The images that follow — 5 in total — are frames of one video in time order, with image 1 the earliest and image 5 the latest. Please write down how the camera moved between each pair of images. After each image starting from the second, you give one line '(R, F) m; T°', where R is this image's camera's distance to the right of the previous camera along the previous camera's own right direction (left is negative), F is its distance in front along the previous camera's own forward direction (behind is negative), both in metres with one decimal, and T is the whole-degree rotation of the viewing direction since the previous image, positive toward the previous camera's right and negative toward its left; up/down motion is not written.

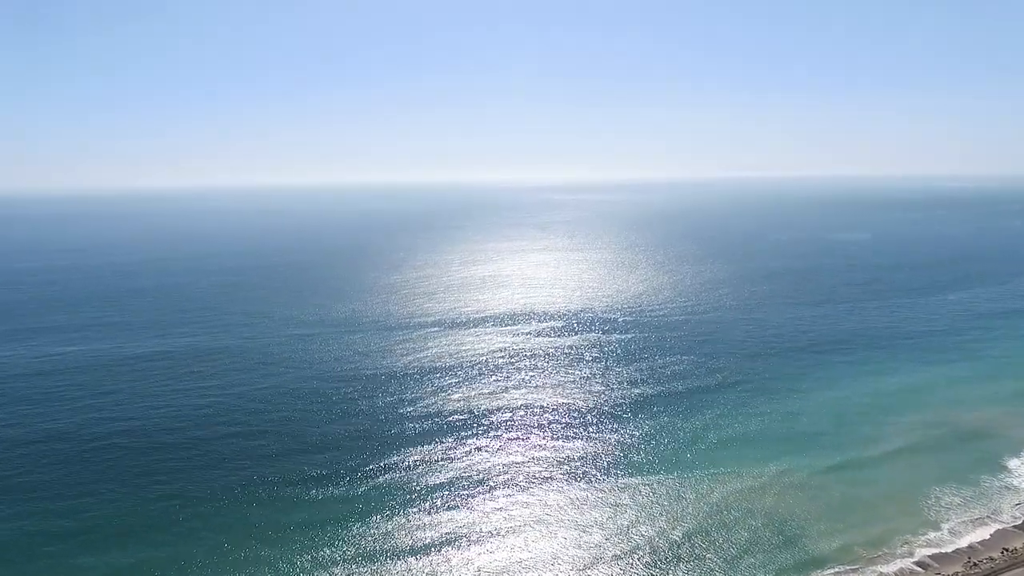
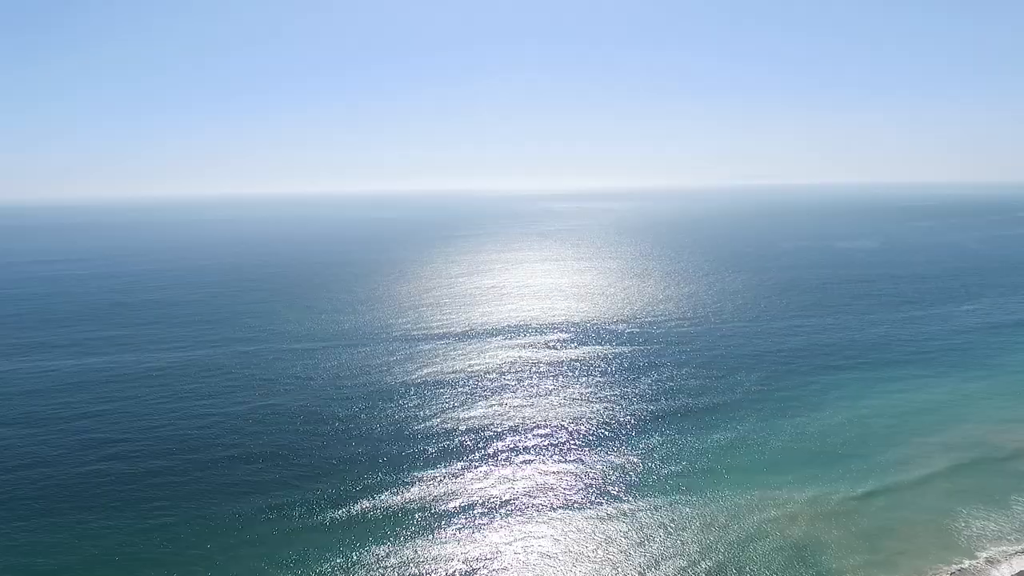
(-0.6, +2.0) m; 0°
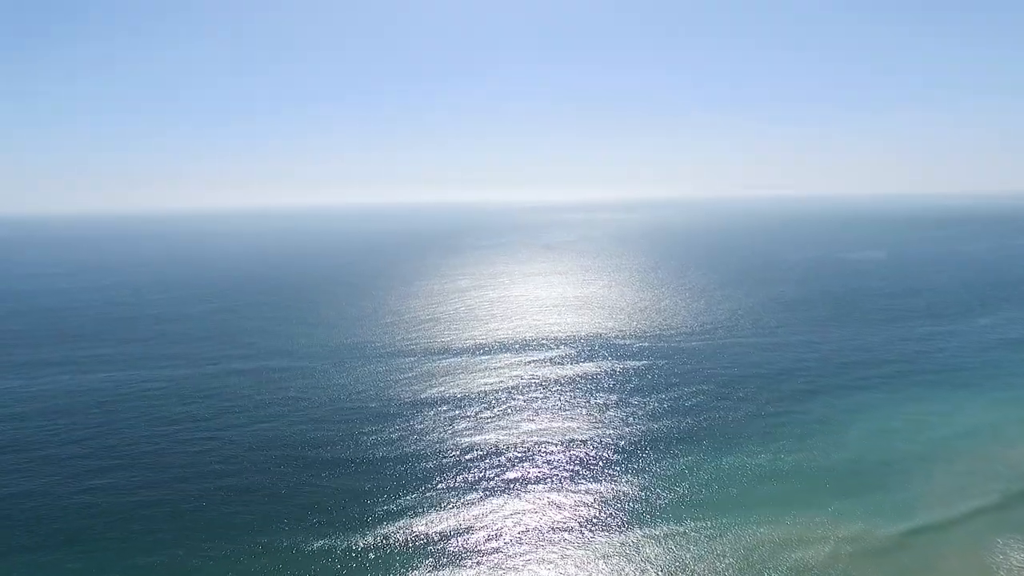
(-0.6, +2.1) m; 0°
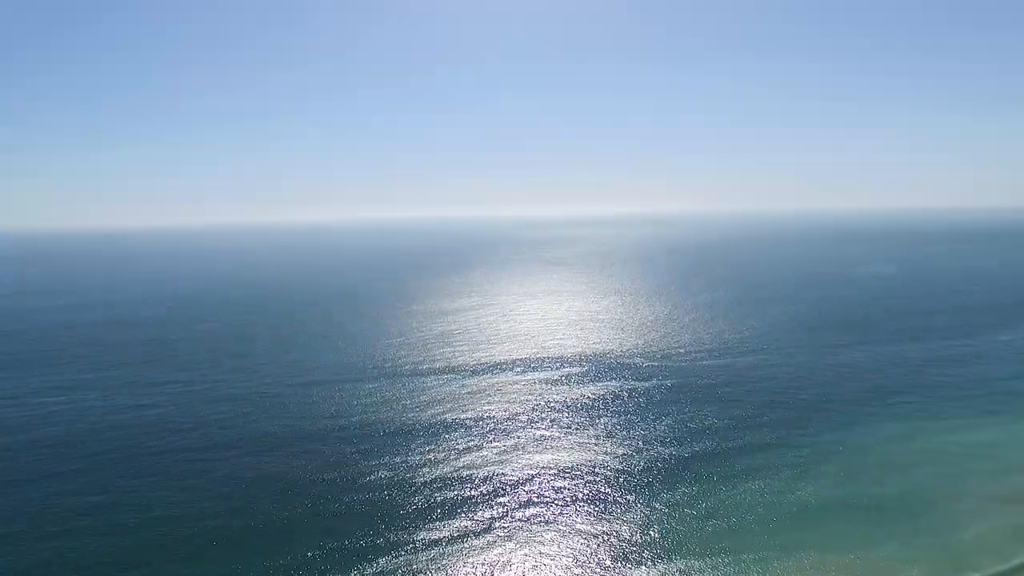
(0.0, +2.5) m; 0°
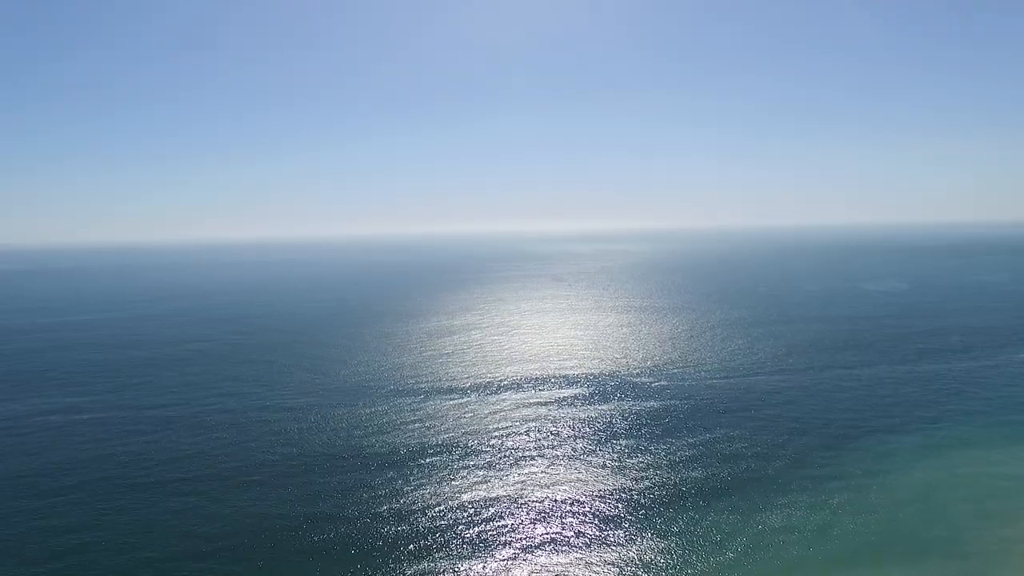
(-0.9, +2.3) m; 0°
